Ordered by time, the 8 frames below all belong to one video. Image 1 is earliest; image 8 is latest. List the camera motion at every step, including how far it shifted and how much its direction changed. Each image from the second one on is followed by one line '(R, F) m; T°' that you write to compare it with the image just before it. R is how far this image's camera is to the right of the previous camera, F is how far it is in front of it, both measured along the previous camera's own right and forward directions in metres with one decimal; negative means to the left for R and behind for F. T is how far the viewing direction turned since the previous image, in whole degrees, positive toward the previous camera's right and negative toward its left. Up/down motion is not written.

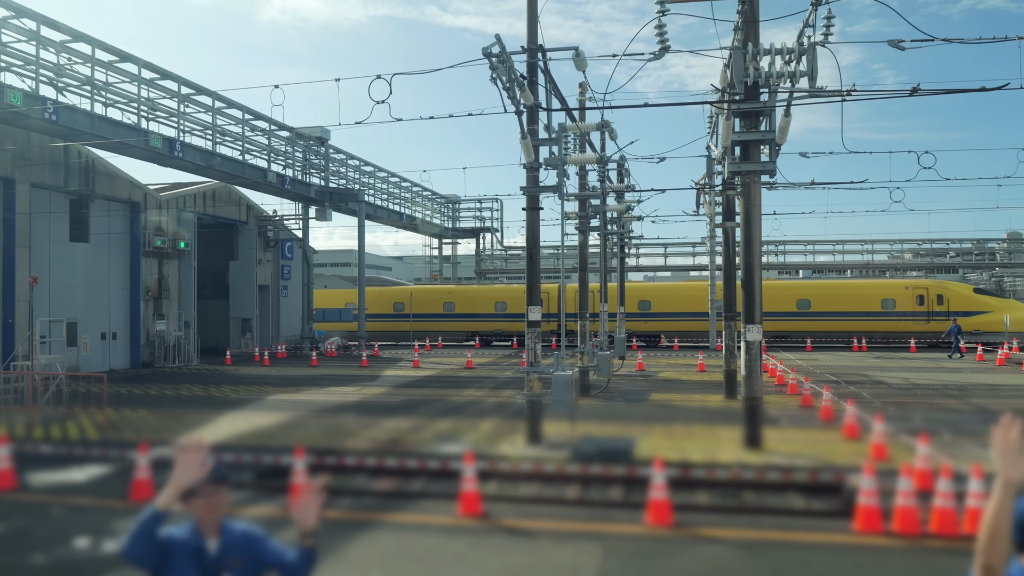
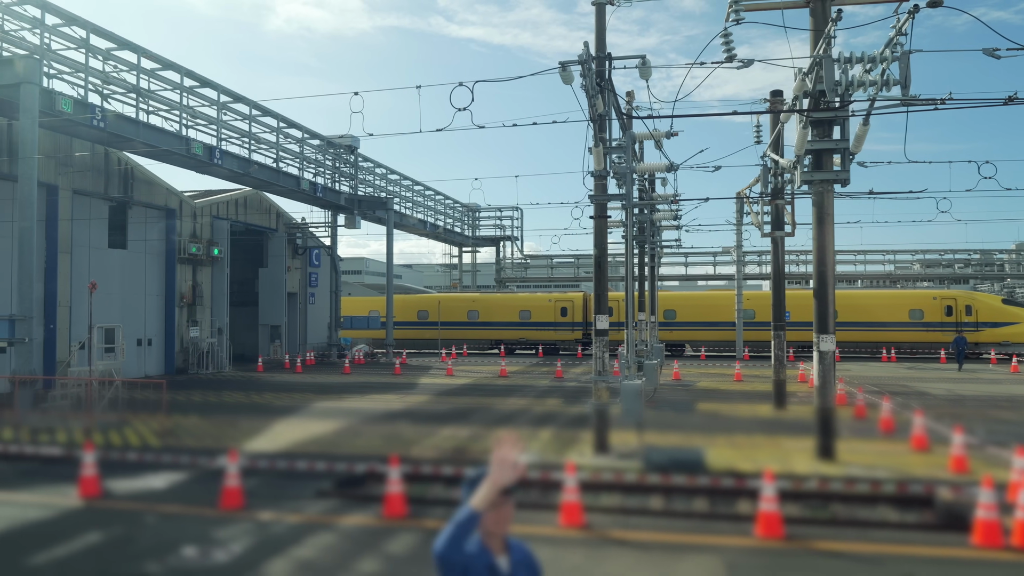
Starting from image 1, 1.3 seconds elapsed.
(-1.1, +0.1) m; 0°
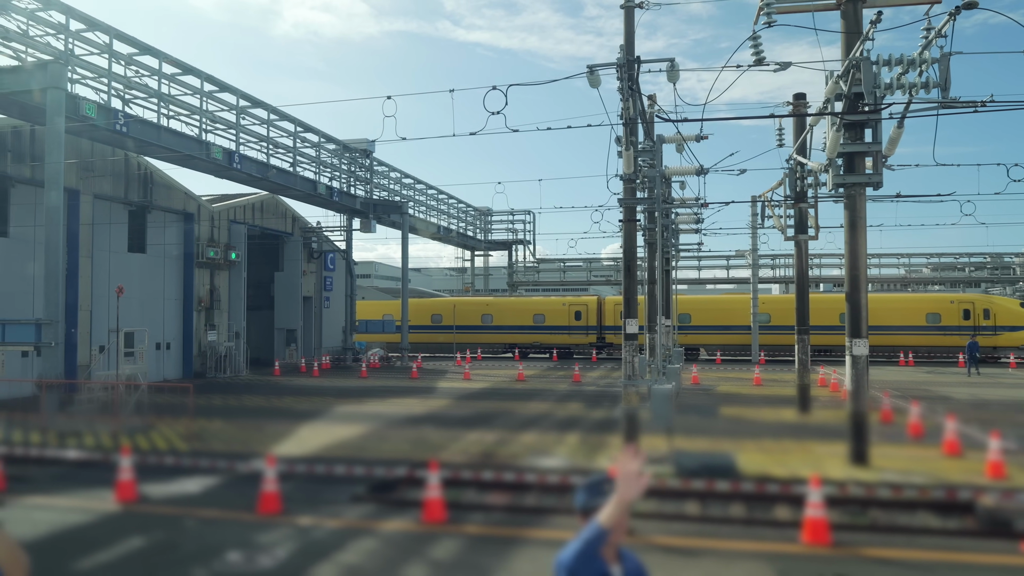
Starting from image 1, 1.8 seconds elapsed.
(-0.4, 0.0) m; -1°
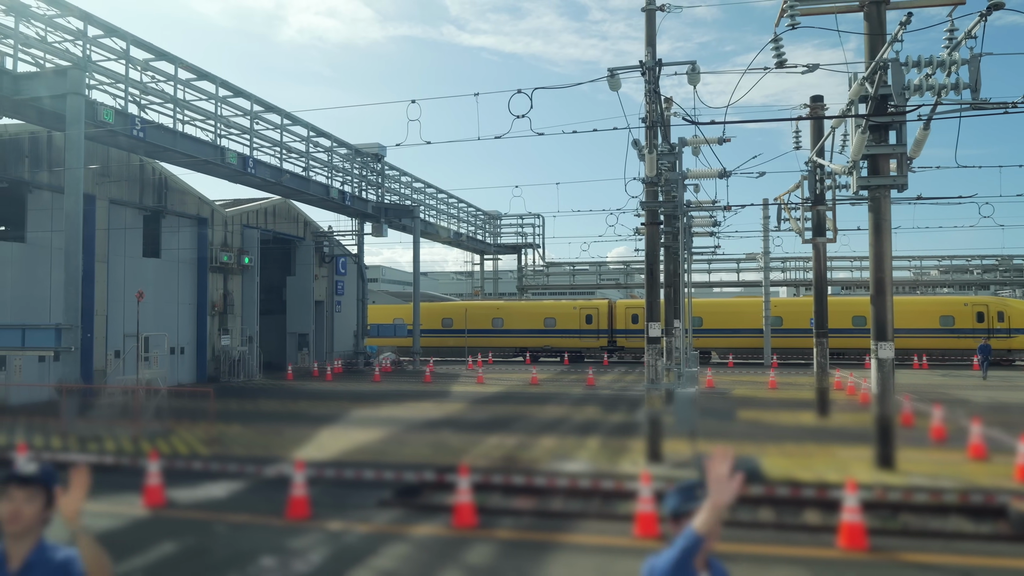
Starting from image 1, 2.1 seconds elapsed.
(-0.3, 0.0) m; 0°
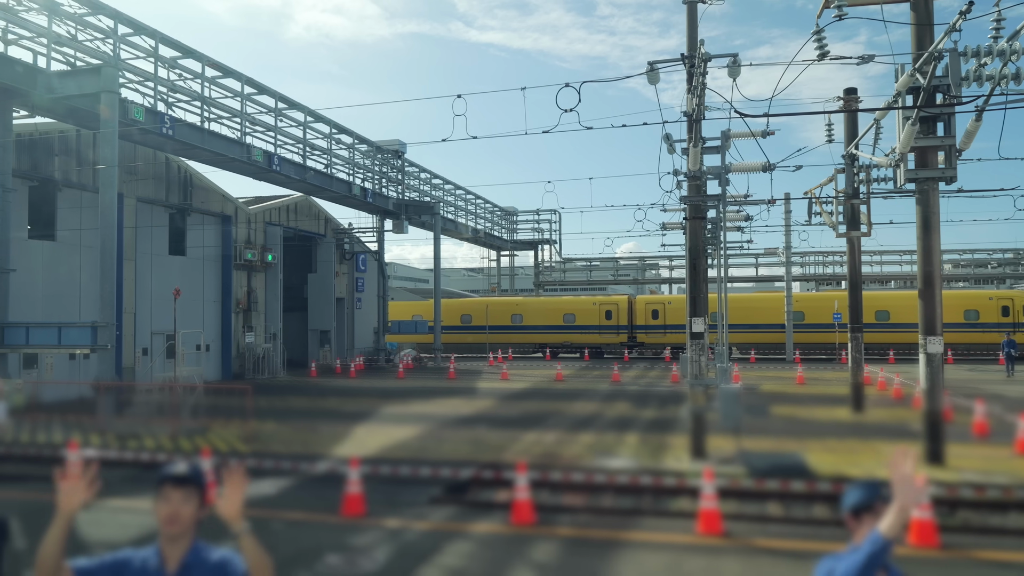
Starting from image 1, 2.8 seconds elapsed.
(-0.6, +0.1) m; -1°
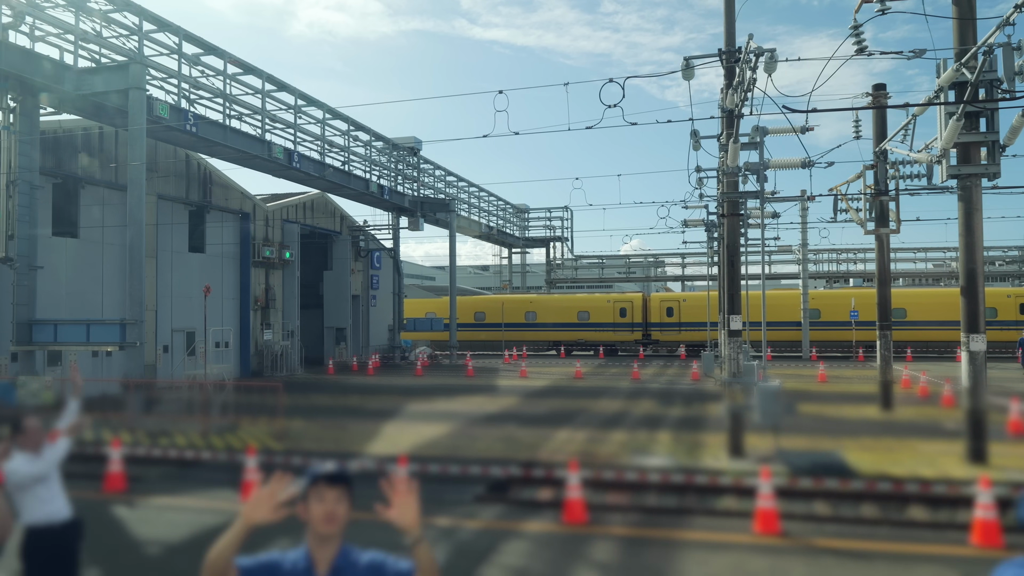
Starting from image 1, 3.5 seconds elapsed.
(-0.6, +0.1) m; 0°
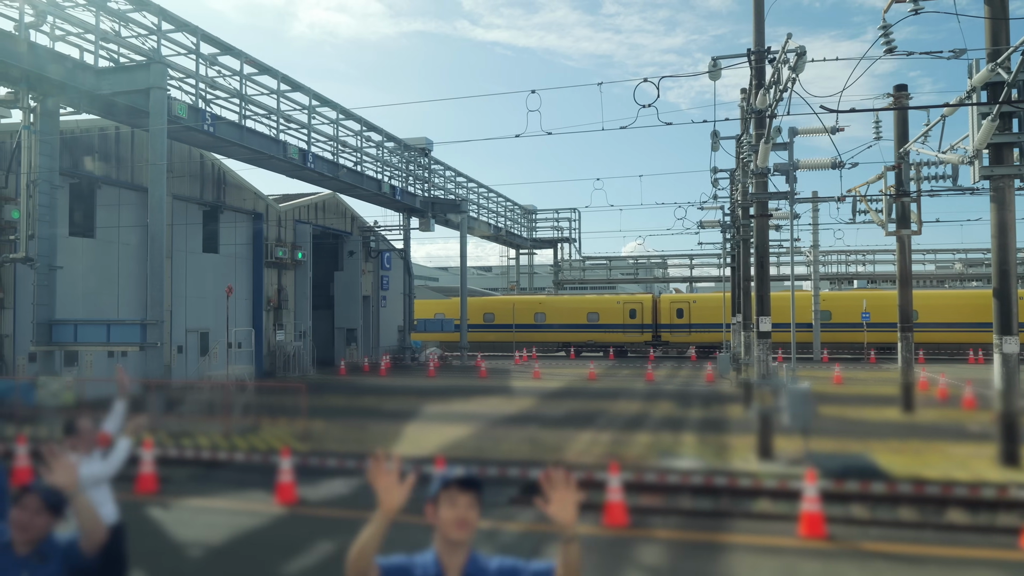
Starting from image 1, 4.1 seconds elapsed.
(-0.5, +0.1) m; 0°
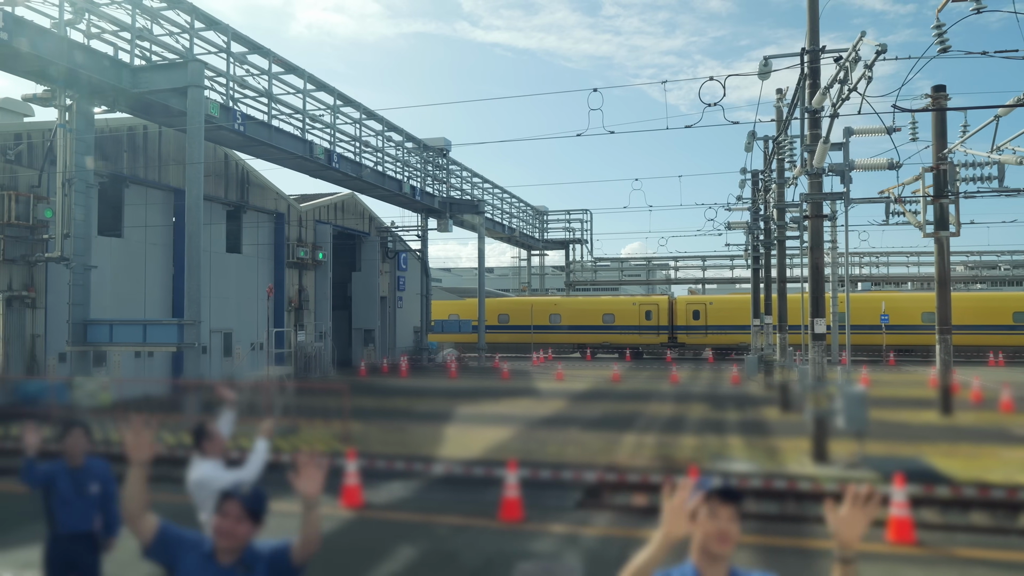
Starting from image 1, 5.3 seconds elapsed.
(-0.9, +0.1) m; 0°
